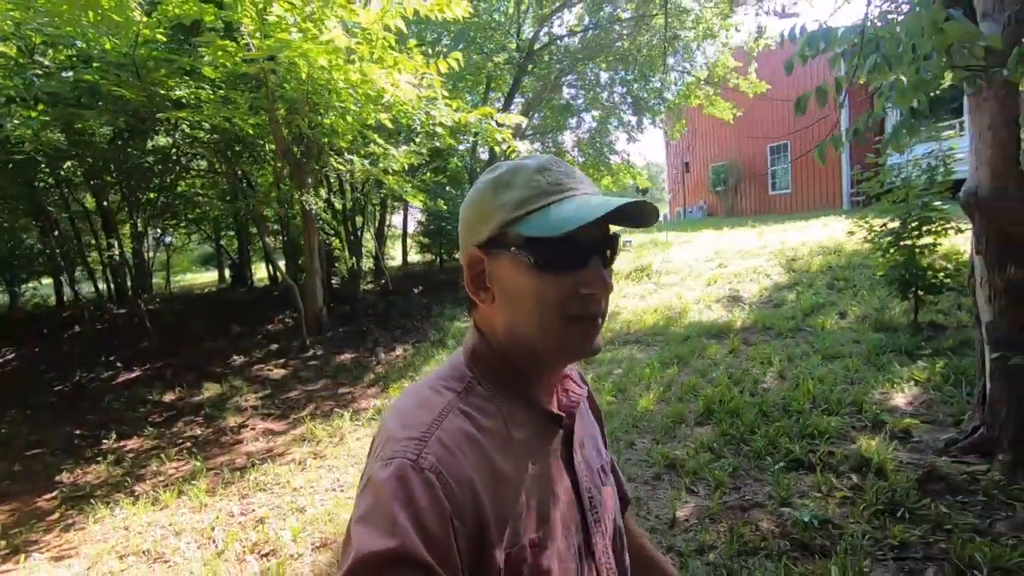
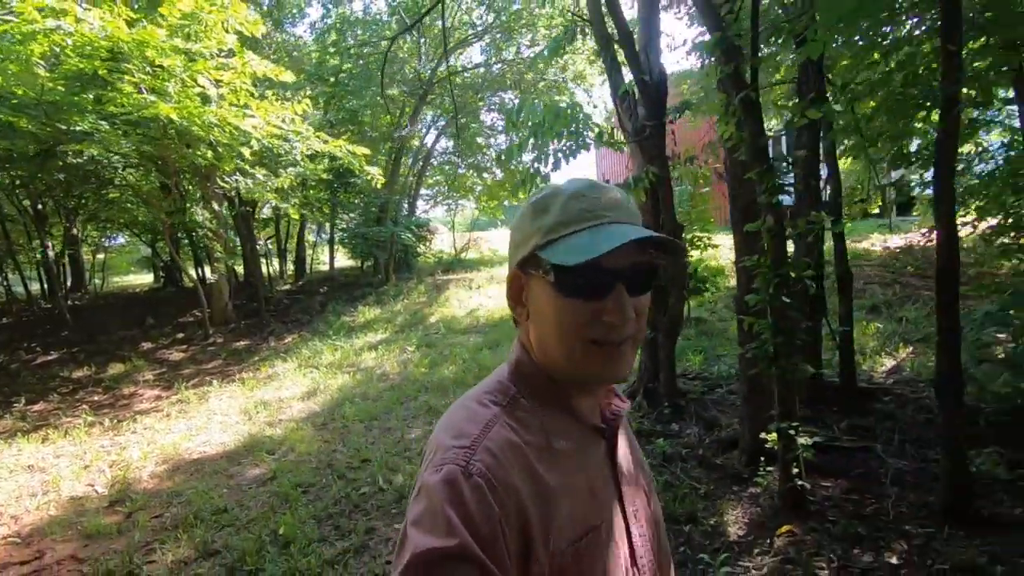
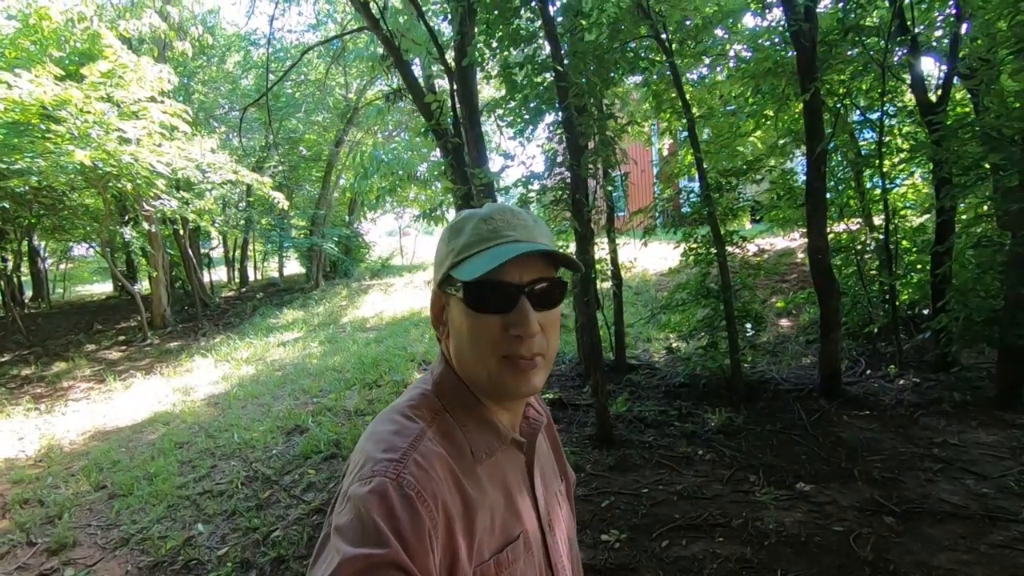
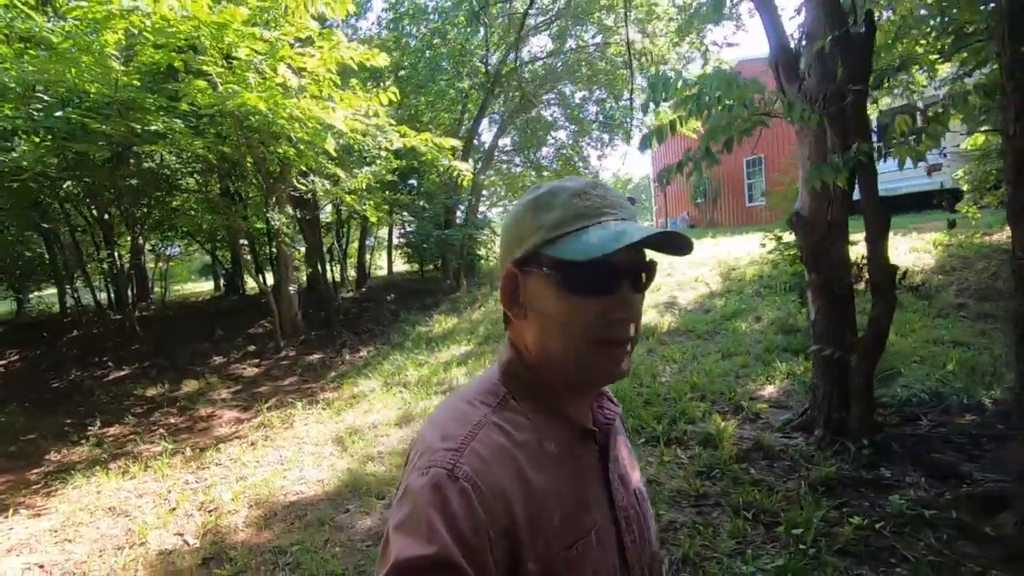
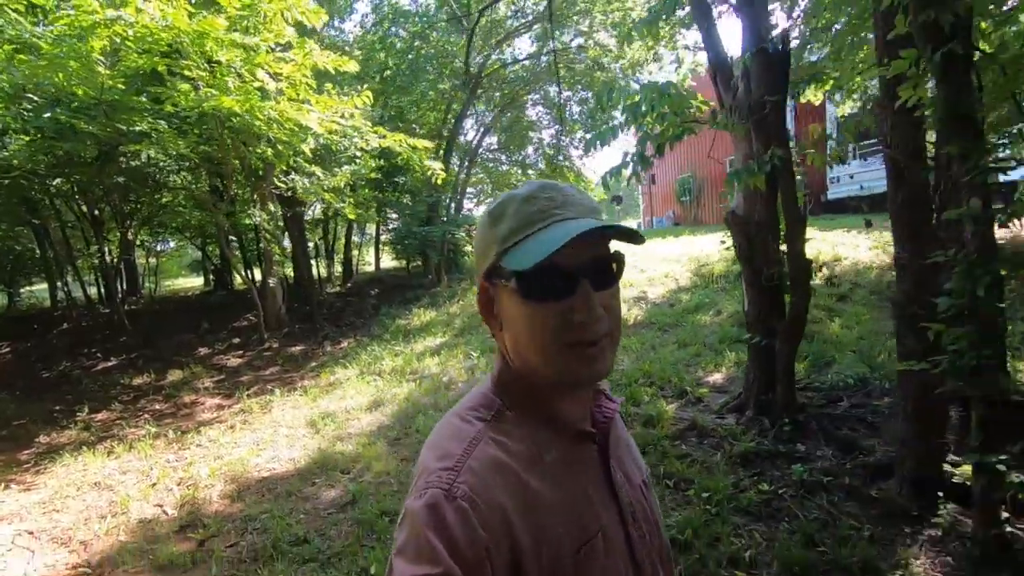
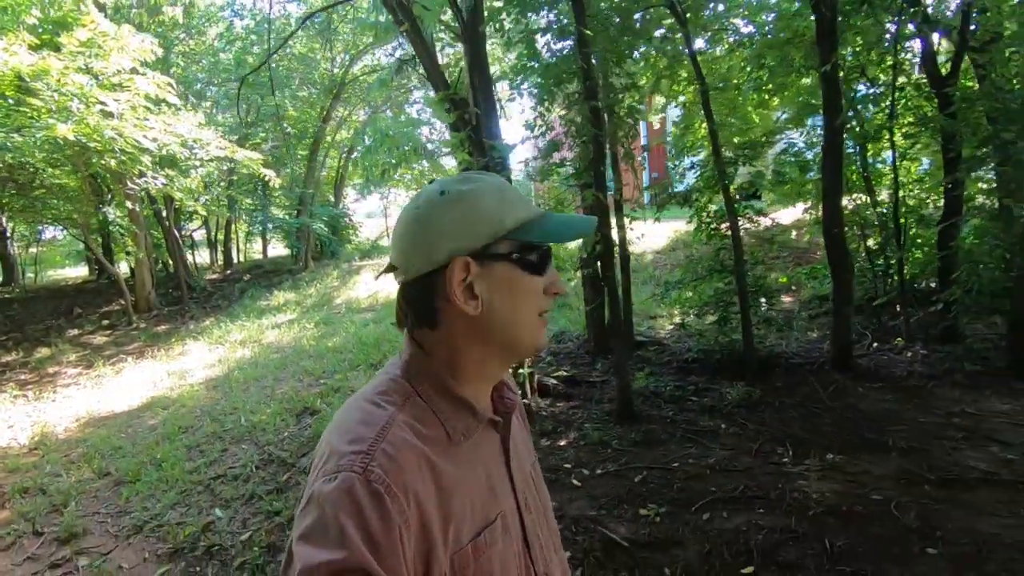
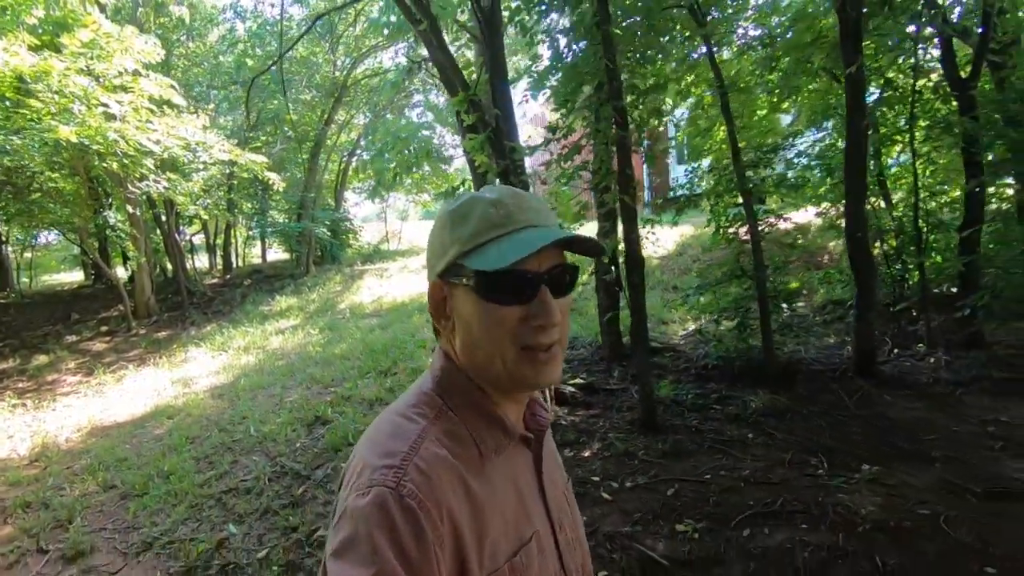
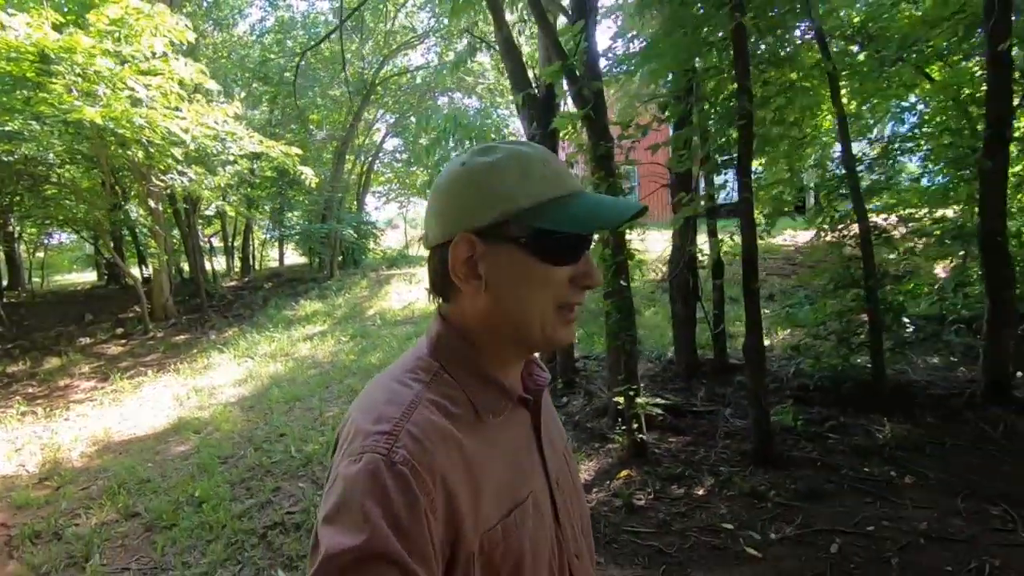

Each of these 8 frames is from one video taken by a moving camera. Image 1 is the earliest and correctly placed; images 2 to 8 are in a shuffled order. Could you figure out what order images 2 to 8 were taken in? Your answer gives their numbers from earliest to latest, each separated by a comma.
4, 5, 2, 8, 7, 6, 3
